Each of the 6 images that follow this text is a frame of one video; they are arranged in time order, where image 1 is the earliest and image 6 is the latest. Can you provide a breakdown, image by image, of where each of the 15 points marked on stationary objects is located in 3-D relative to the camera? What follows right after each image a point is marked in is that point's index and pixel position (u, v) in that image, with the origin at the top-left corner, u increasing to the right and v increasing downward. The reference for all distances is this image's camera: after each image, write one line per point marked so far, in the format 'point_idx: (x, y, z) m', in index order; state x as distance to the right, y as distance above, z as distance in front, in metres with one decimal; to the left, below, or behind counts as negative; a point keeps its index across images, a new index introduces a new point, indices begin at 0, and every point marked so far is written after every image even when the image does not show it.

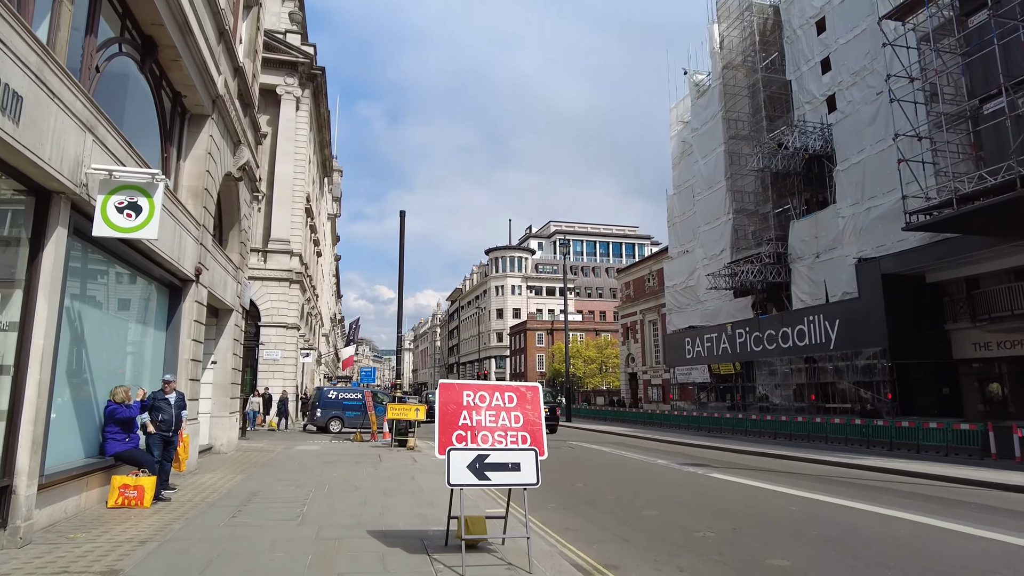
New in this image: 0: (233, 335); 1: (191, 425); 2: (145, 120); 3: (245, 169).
0: (-5.7, -1.0, +13.5) m
1: (-4.8, -2.1, +9.9) m
2: (-5.0, +2.3, +9.1) m
3: (-5.2, +2.4, +13.1) m
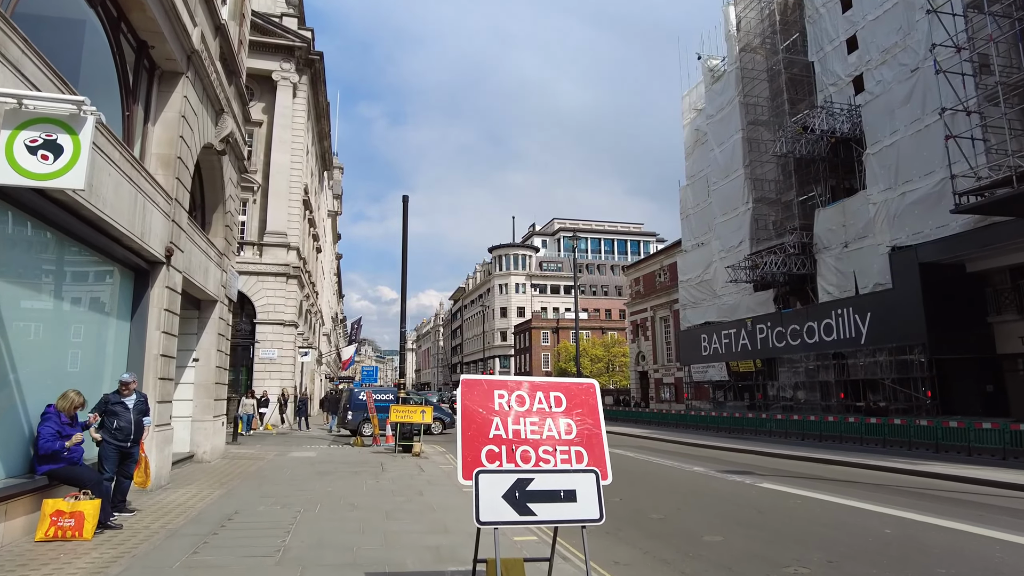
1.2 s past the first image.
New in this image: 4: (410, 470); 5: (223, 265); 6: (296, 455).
0: (-5.3, -0.8, +12.1) m
1: (-4.5, -1.8, +8.4) m
2: (-4.7, +2.5, +7.7) m
3: (-4.9, +2.6, +11.6) m
4: (-1.7, -3.1, +11.4) m
5: (-5.4, +0.4, +12.4) m
6: (-4.4, -3.4, +13.6) m
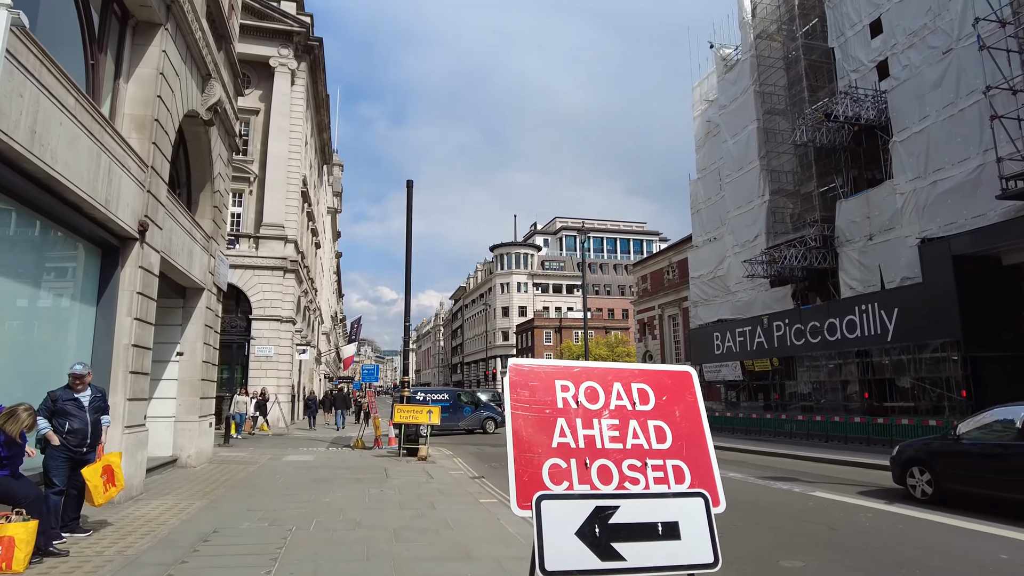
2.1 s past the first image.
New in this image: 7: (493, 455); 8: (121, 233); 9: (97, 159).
0: (-5.0, -0.6, +10.9) m
1: (-4.2, -1.6, +7.3) m
2: (-4.4, +2.7, +6.5) m
3: (-4.6, +2.8, +10.5) m
4: (-1.5, -2.9, +10.3) m
5: (-5.1, +0.6, +11.2) m
6: (-4.1, -3.2, +12.4) m
7: (-0.4, -3.7, +14.9) m
8: (-4.2, +0.6, +7.2) m
9: (-3.9, +1.2, +6.3) m
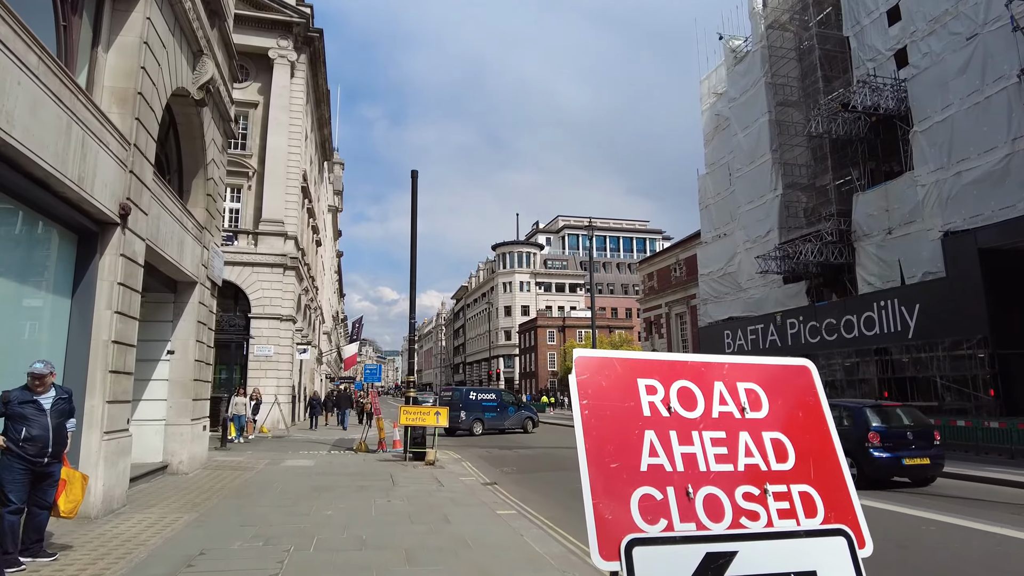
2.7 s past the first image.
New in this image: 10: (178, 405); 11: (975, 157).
0: (-4.8, -0.5, +10.2) m
1: (-3.9, -1.5, +6.6) m
2: (-4.2, +2.8, +5.8) m
3: (-4.4, +2.9, +9.8) m
4: (-1.2, -2.8, +9.5) m
5: (-4.9, +0.7, +10.5) m
6: (-3.9, -3.1, +11.7) m
7: (-0.2, -3.6, +14.1) m
8: (-4.0, +0.7, +6.5) m
9: (-3.7, +1.3, +5.6) m
10: (-4.9, -1.7, +9.8) m
11: (+13.3, +3.7, +19.1) m
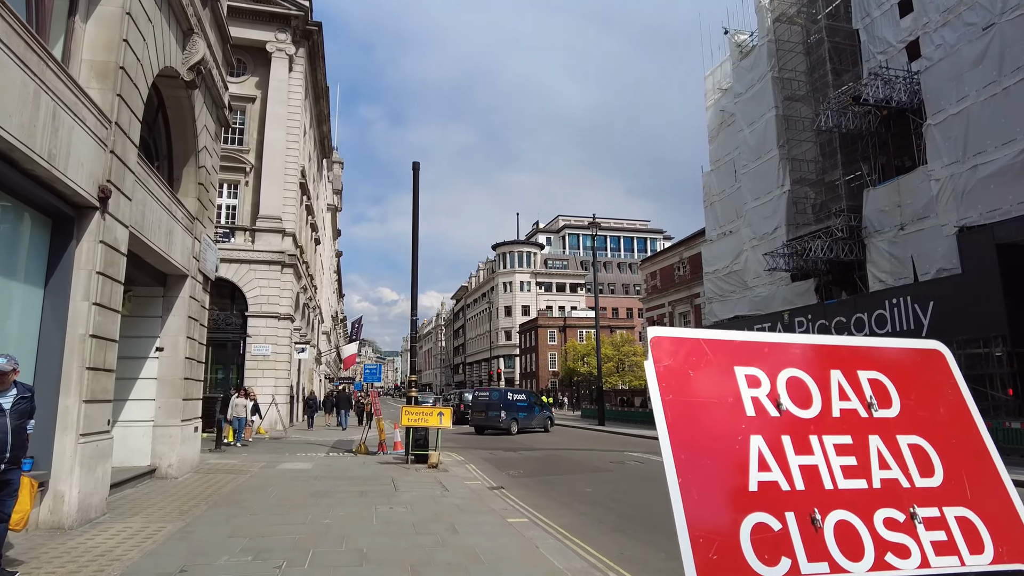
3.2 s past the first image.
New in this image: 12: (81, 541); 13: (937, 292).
0: (-4.7, -0.4, +9.7) m
1: (-3.8, -1.4, +6.0) m
2: (-4.1, +2.9, +5.3) m
3: (-4.3, +3.0, +9.2) m
4: (-1.1, -2.7, +9.0) m
5: (-4.8, +0.8, +9.9) m
6: (-3.8, -3.0, +11.1) m
7: (-0.1, -3.5, +13.6) m
8: (-3.9, +0.8, +6.0) m
9: (-3.6, +1.4, +5.1) m
10: (-4.8, -1.6, +9.2) m
11: (+13.4, +3.8, +18.6) m
12: (-3.5, -2.0, +5.4) m
13: (+12.4, -0.1, +19.3) m
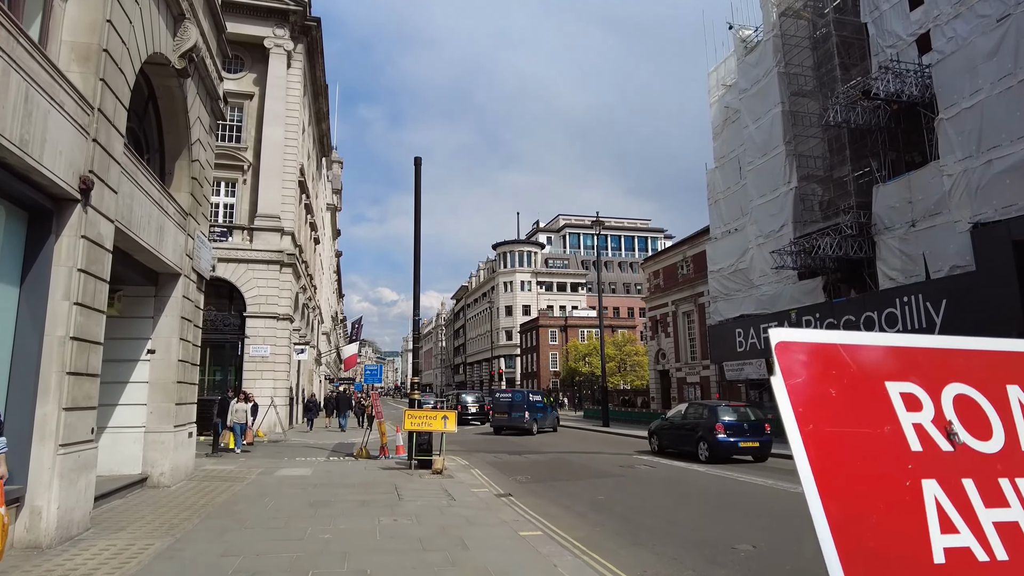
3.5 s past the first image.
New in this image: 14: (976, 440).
0: (-4.6, -0.3, +9.2) m
1: (-3.7, -1.4, +5.6) m
2: (-4.0, +2.9, +4.8) m
3: (-4.2, +3.0, +8.8) m
4: (-1.0, -2.7, +8.6) m
5: (-4.6, +0.8, +9.5) m
6: (-3.7, -3.0, +10.7) m
7: (+0.1, -3.5, +13.1) m
8: (-3.8, +0.8, +5.5) m
9: (-3.5, +1.4, +4.6) m
10: (-4.7, -1.6, +8.8) m
11: (+13.5, +3.9, +18.2) m
12: (-3.3, -2.0, +4.9) m
13: (+12.6, -0.1, +18.9) m
14: (+0.8, -0.2, +1.2) m
